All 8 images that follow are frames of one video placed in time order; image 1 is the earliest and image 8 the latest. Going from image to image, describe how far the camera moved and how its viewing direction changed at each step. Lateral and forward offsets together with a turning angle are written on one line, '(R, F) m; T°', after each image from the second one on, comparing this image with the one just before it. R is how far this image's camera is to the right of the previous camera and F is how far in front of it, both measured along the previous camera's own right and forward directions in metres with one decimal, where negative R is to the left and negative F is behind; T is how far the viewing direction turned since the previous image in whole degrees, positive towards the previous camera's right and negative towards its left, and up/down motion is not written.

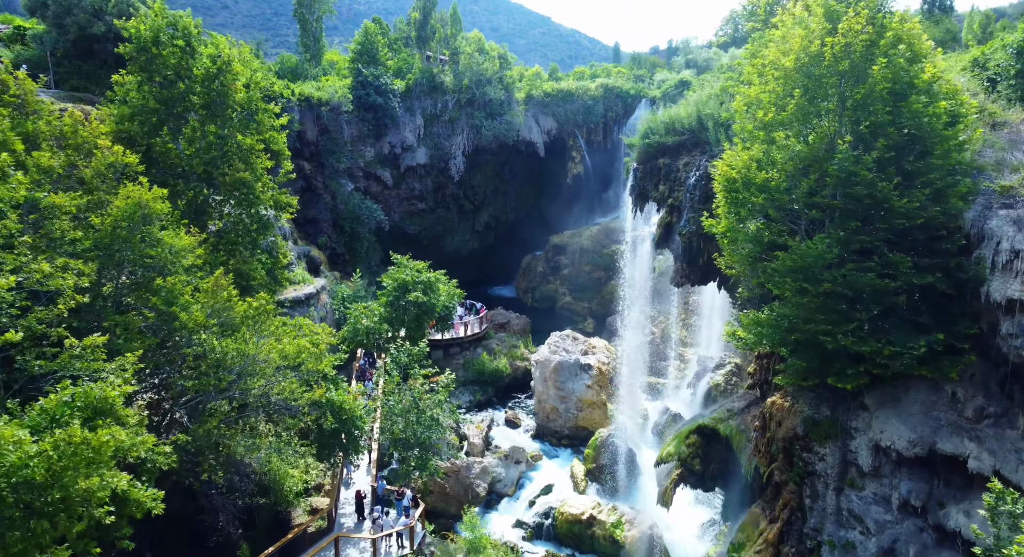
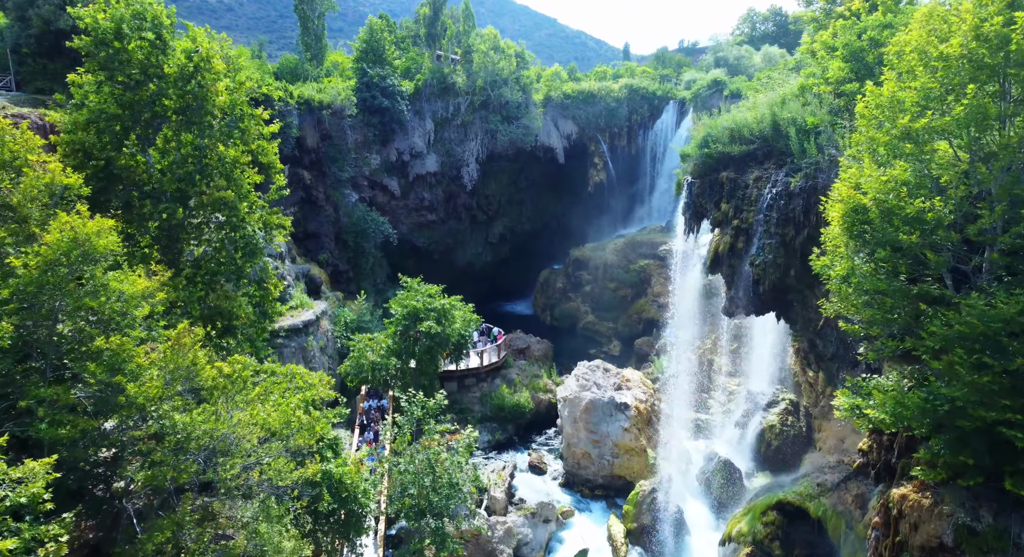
(-0.7, +2.6) m; -1°
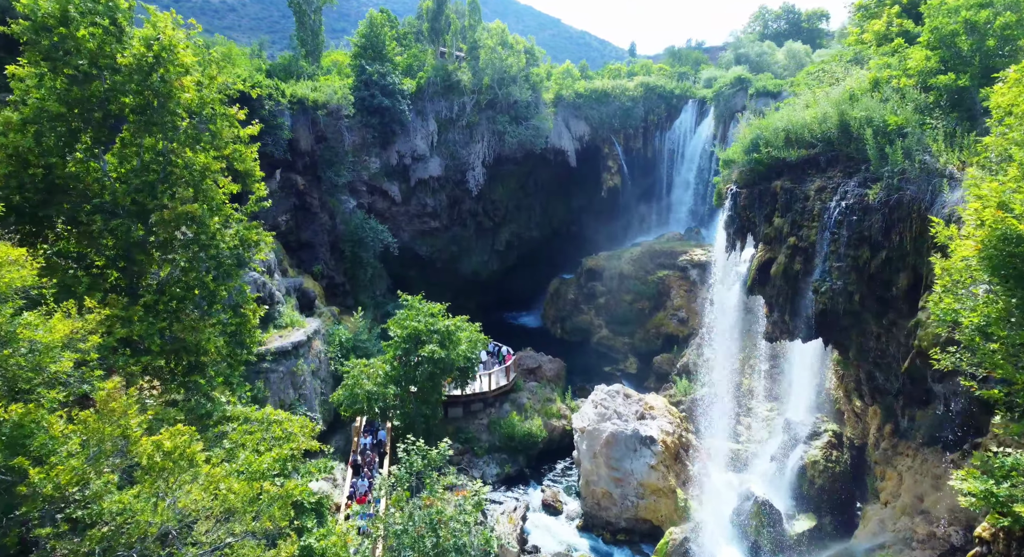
(-0.3, +2.0) m; 0°
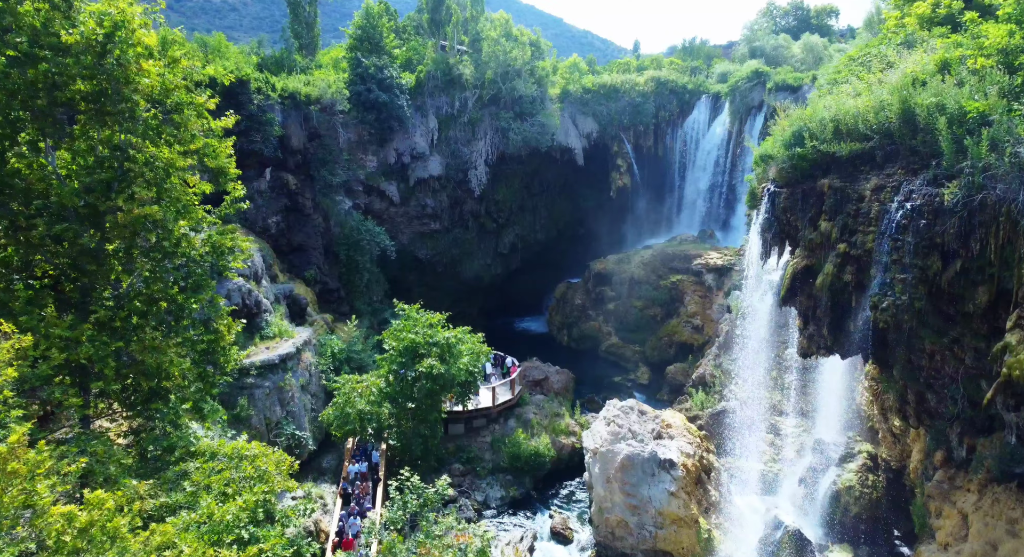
(-0.1, +1.5) m; 0°
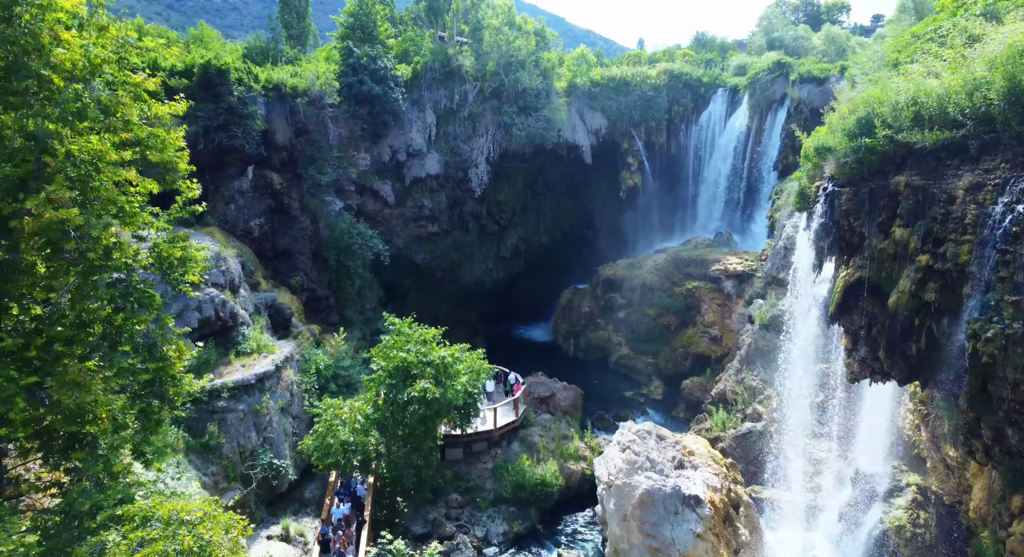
(-0.1, +1.8) m; 0°
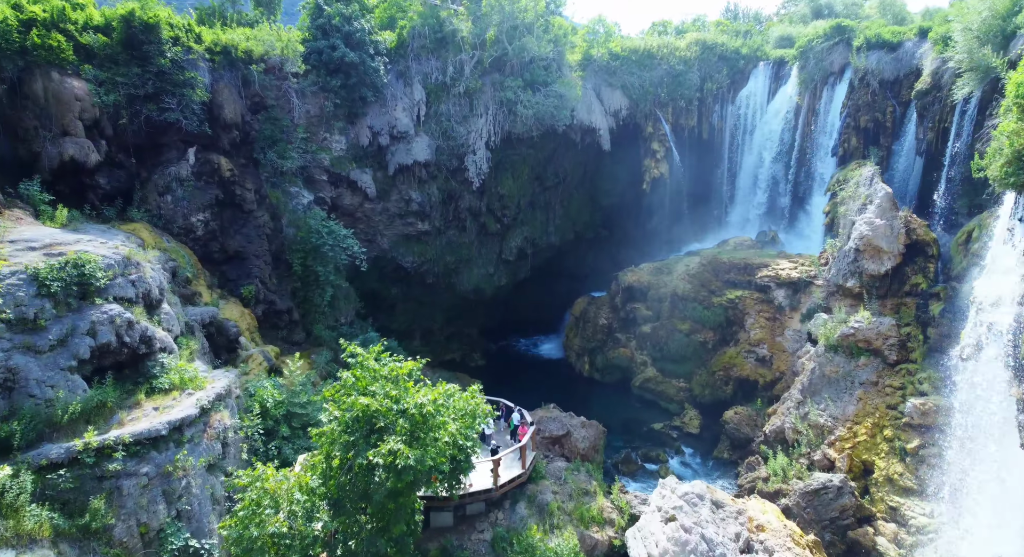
(-0.1, +4.2) m; 0°
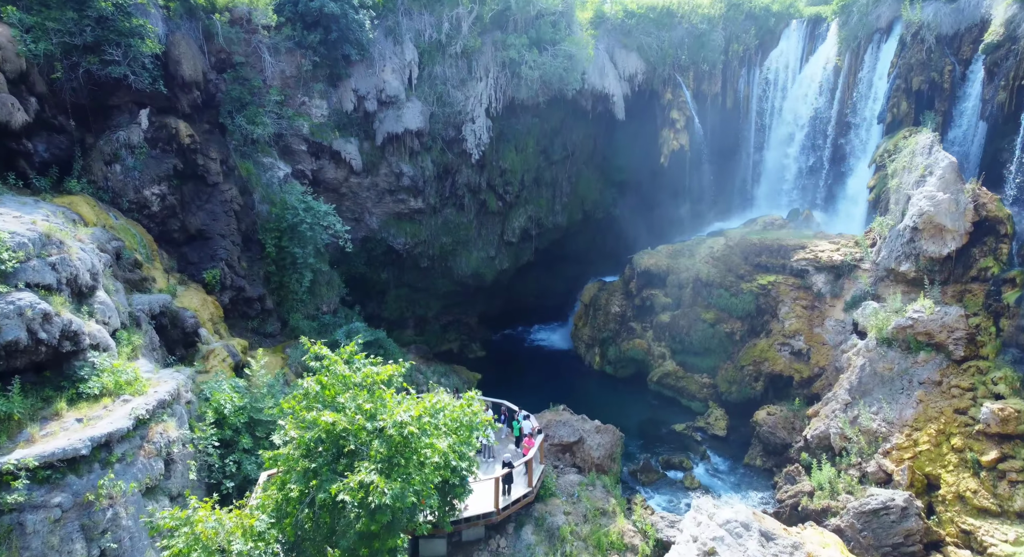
(-0.1, +2.3) m; 0°
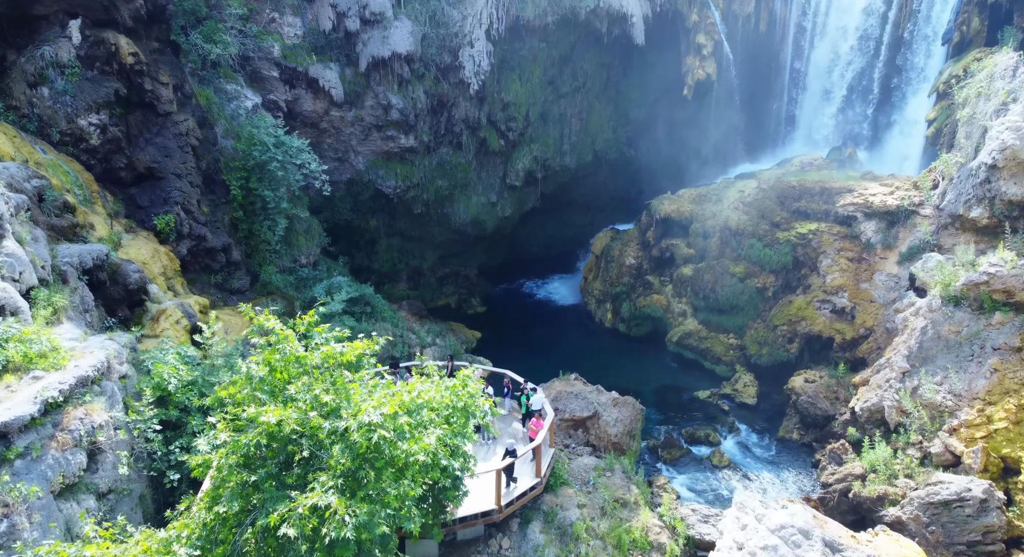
(-0.1, +2.2) m; 0°
